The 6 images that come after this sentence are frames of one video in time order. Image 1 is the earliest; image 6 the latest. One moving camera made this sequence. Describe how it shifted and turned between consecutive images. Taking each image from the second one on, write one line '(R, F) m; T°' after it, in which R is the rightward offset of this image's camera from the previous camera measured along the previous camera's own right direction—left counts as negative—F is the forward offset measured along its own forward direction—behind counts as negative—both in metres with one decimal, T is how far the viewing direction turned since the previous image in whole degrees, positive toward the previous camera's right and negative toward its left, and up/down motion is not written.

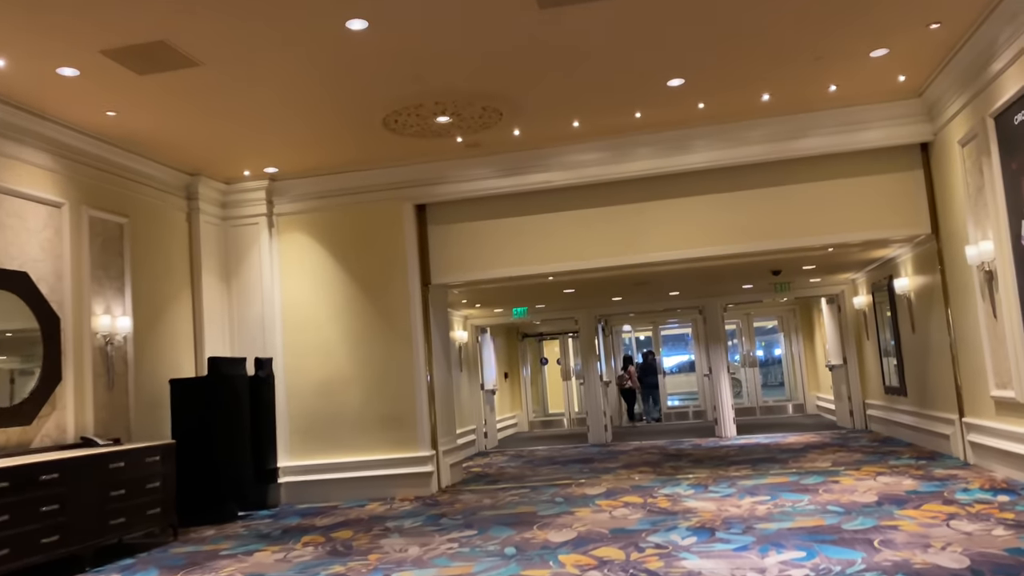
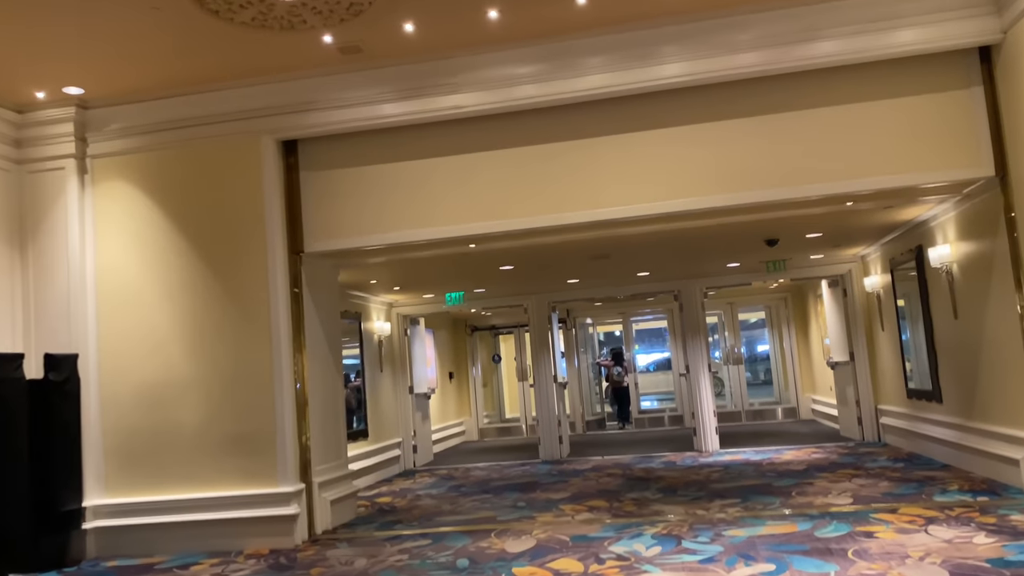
(+0.5, +2.1) m; +1°
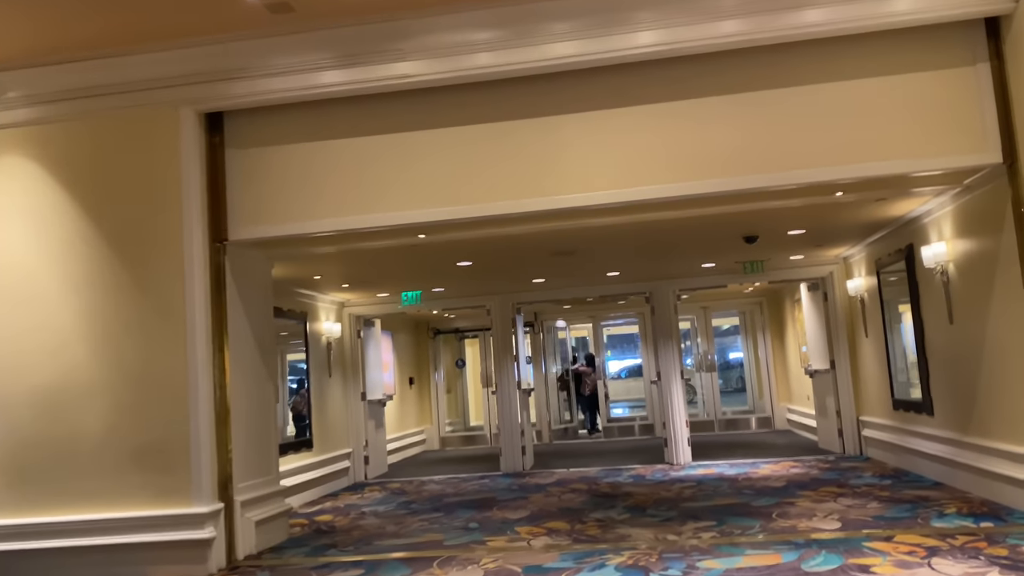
(+0.1, +0.6) m; +2°
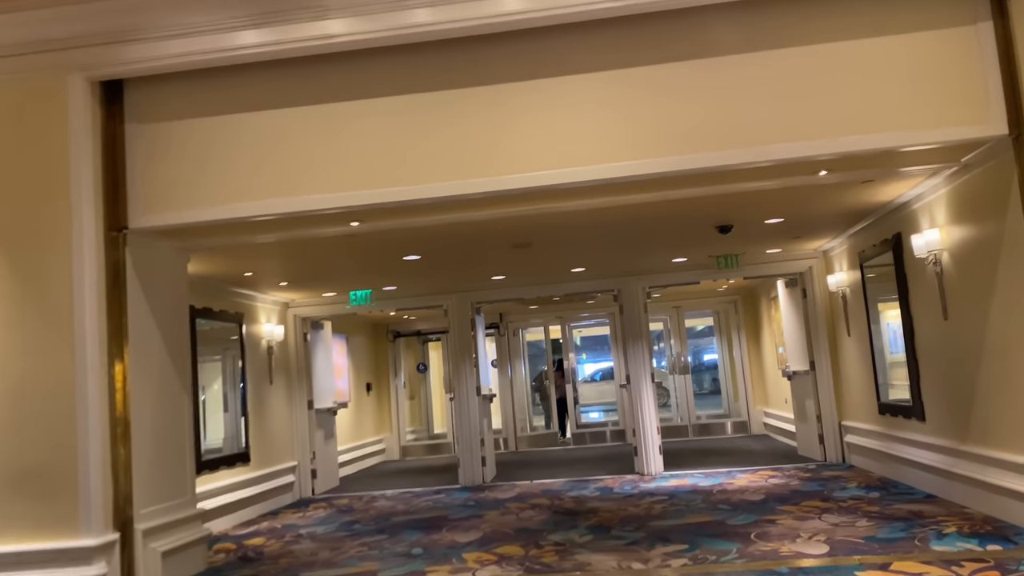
(+0.2, +0.6) m; +2°
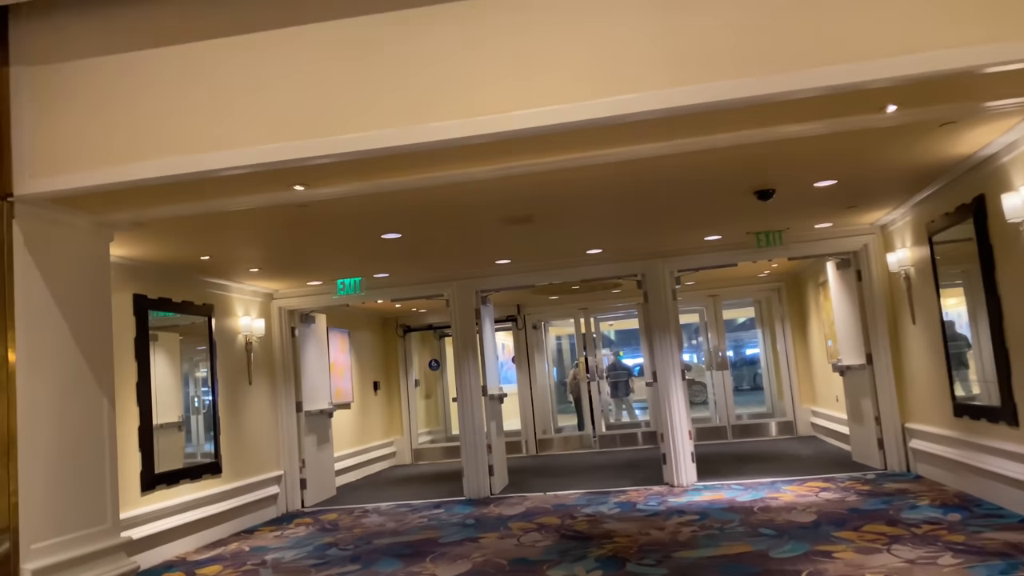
(+0.3, +1.0) m; -3°
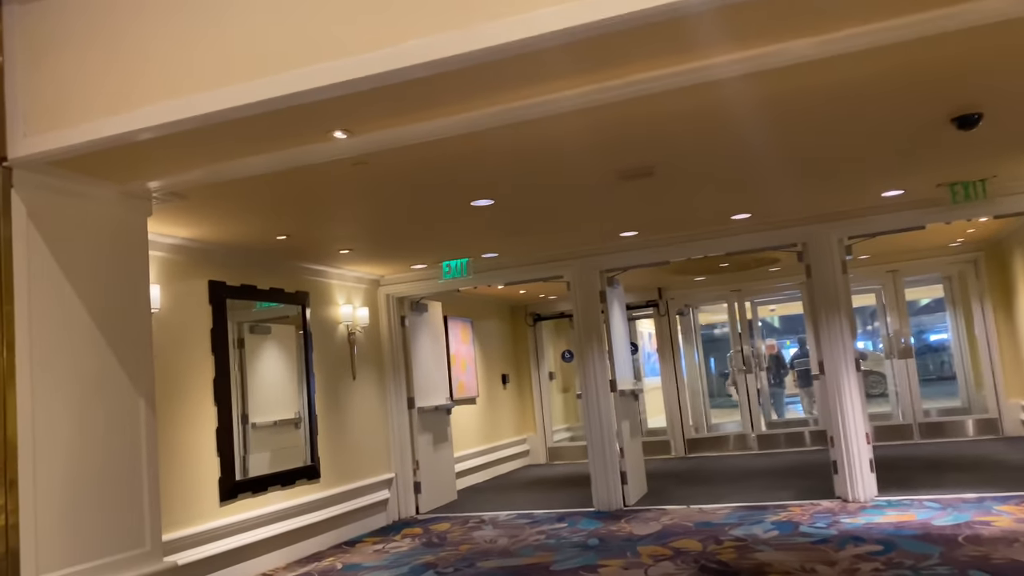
(+0.2, +1.0) m; -11°
